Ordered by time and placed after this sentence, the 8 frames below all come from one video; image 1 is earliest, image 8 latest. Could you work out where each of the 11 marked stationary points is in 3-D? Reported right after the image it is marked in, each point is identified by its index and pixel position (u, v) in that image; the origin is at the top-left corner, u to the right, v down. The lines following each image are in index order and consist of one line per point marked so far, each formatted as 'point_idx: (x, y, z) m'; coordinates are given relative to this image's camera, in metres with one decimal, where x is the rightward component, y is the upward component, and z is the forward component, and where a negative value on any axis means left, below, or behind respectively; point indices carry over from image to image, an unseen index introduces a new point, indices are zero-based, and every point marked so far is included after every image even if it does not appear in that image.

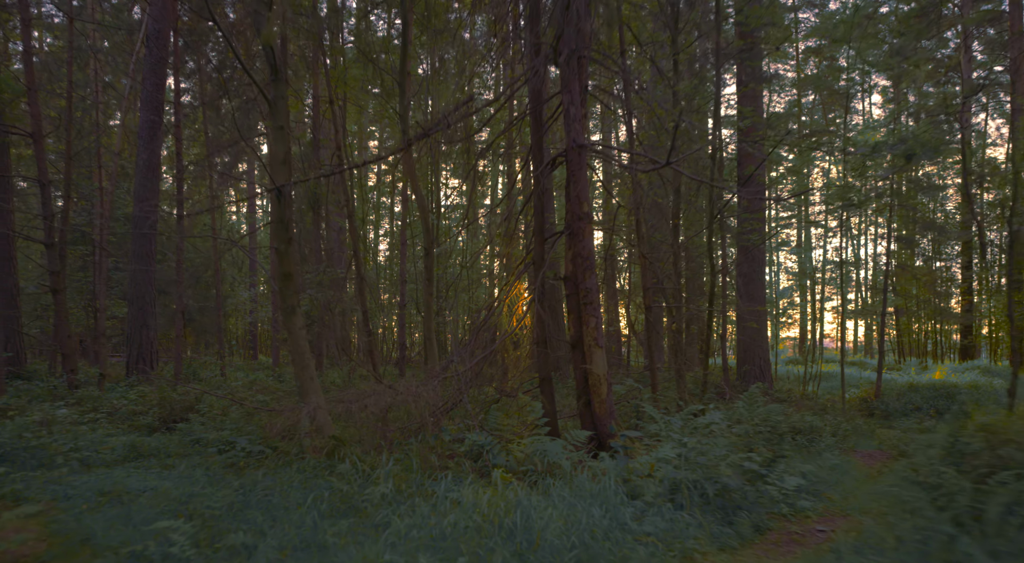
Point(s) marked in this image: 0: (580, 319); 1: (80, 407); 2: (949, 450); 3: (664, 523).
0: (+0.6, -0.3, +6.5) m
1: (-5.5, -1.6, +8.8) m
2: (+2.9, -1.1, +4.4) m
3: (+0.8, -1.3, +3.8) m
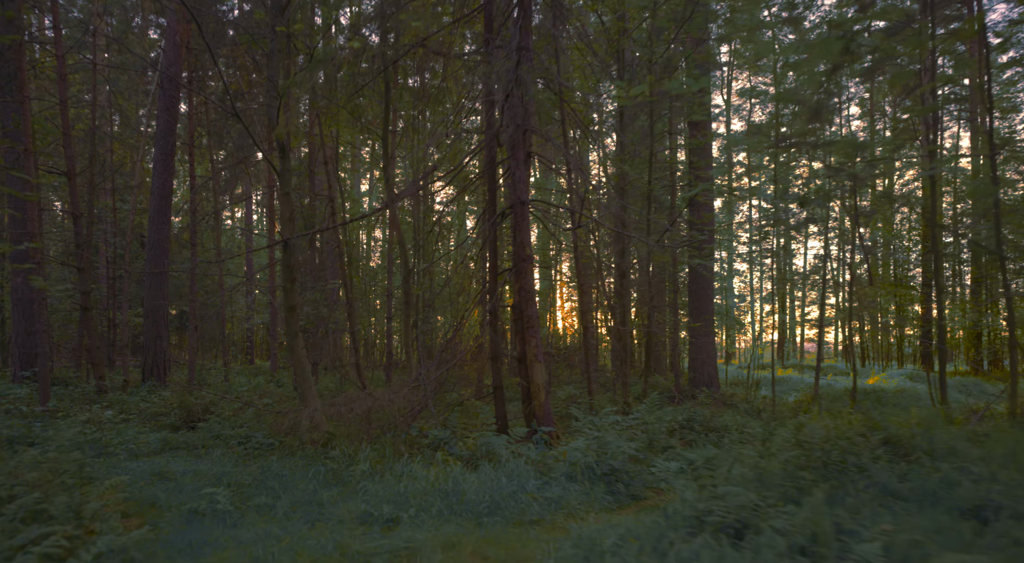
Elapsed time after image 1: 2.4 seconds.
0: (+0.1, -0.7, +8.2) m
1: (-6.1, -1.9, +10.4) m
2: (+2.4, -1.4, +6.0) m
3: (+0.3, -1.6, +5.4) m
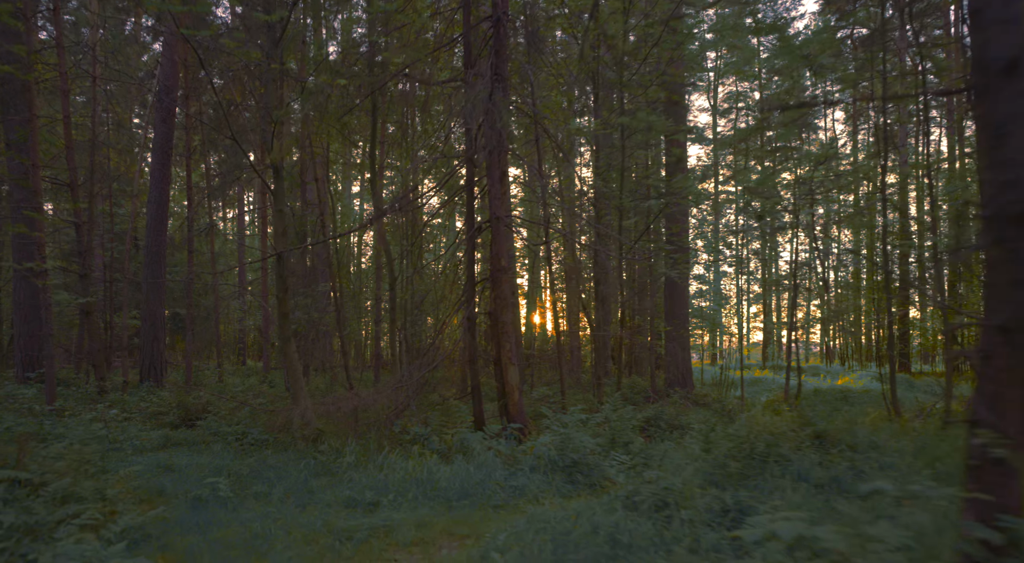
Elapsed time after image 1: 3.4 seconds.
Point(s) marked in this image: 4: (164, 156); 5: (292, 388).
0: (-0.2, -0.8, +8.9) m
1: (-6.4, -2.0, +11.0) m
2: (+2.1, -1.5, +6.8) m
3: (+0.1, -1.8, +6.1) m
4: (-7.9, +2.8, +15.4) m
5: (-3.0, -1.4, +9.2) m
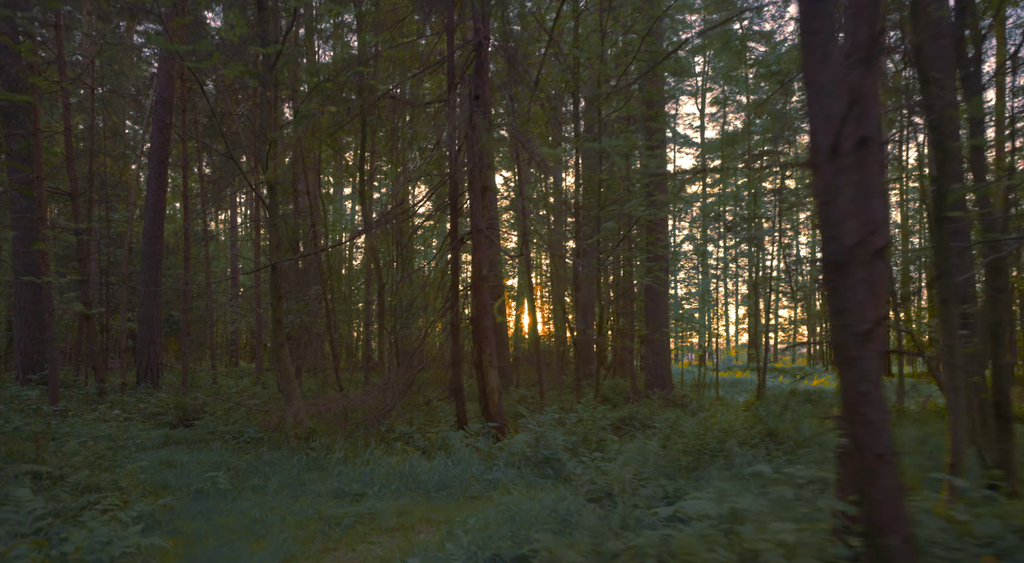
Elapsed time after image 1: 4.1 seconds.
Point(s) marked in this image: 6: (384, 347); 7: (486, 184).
0: (-0.5, -0.9, +9.4) m
1: (-6.7, -2.1, +11.5) m
2: (+1.8, -1.6, +7.4) m
3: (-0.2, -1.9, +6.7) m
4: (-8.2, +2.7, +15.9) m
5: (-3.2, -1.5, +9.7) m
6: (-2.3, -1.2, +12.5) m
7: (-0.4, +1.4, +9.6) m
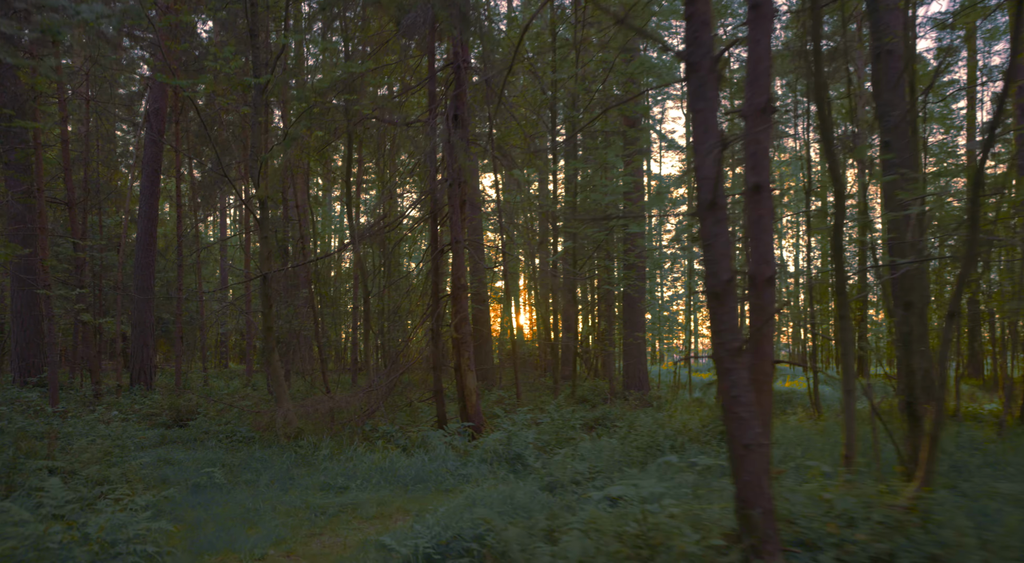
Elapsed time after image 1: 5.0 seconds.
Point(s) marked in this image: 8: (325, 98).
0: (-0.8, -1.0, +10.1) m
1: (-7.1, -2.3, +12.0) m
2: (+1.5, -1.7, +8.0) m
3: (-0.5, -2.0, +7.3) m
4: (-8.7, +2.6, +16.5) m
5: (-3.6, -1.7, +10.3) m
6: (-2.7, -1.3, +13.1) m
7: (-0.7, +1.3, +10.3) m
8: (-2.6, +2.6, +9.5) m
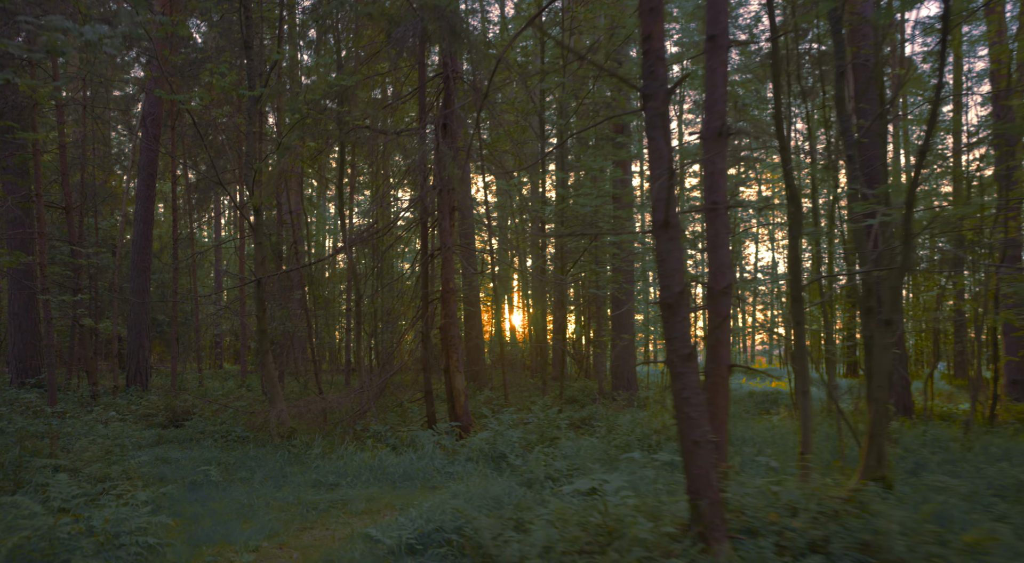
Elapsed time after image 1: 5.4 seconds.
0: (-1.0, -1.1, +10.4) m
1: (-7.3, -2.3, +12.3) m
2: (+1.3, -1.8, +8.3) m
3: (-0.7, -2.1, +7.6) m
4: (-8.9, +2.6, +16.7) m
5: (-3.8, -1.7, +10.6) m
6: (-2.9, -1.4, +13.4) m
7: (-0.9, +1.2, +10.6) m
8: (-2.8, +2.5, +9.8) m
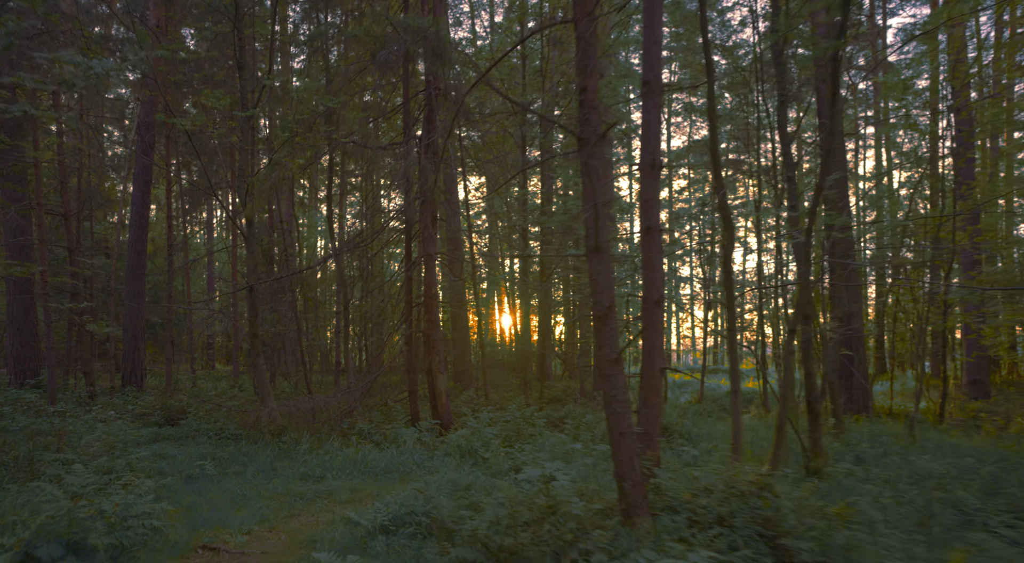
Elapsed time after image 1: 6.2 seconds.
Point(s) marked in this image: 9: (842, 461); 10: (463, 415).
0: (-1.3, -1.2, +11.0) m
1: (-7.6, -2.4, +12.8) m
2: (+1.0, -1.9, +9.0) m
3: (-1.0, -2.1, +8.2) m
4: (-9.3, +2.5, +17.2) m
5: (-4.1, -1.8, +11.2) m
6: (-3.3, -1.5, +14.0) m
7: (-1.2, +1.1, +11.2) m
8: (-3.1, +2.4, +10.4) m
9: (+3.4, -1.9, +7.0) m
10: (-0.8, -2.3, +11.6) m
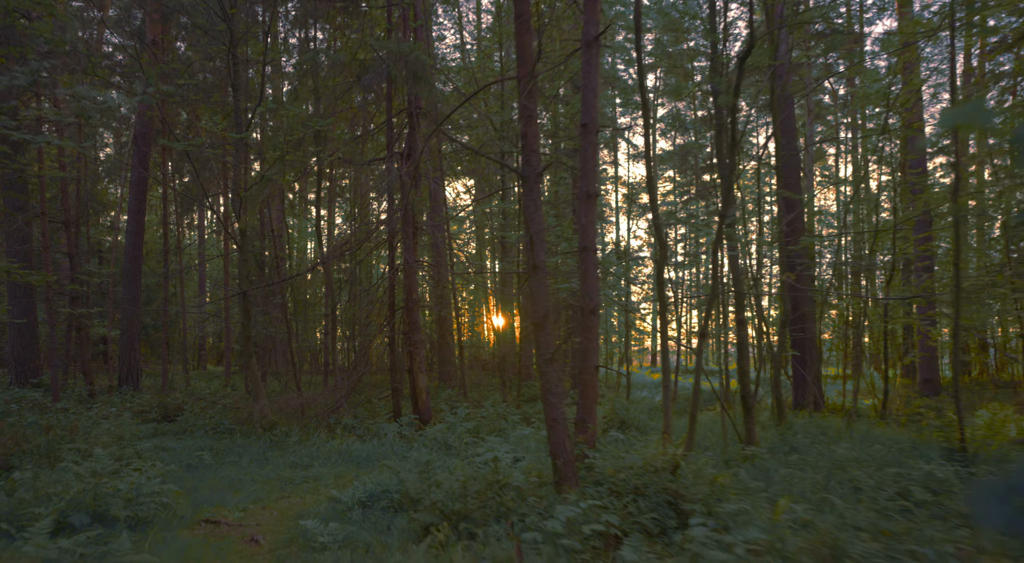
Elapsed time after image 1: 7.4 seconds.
0: (-1.8, -1.3, +11.8) m
1: (-8.1, -2.5, +13.6) m
2: (+0.6, -2.0, +9.8) m
3: (-1.4, -2.2, +9.1) m
4: (-9.8, +2.4, +17.9) m
5: (-4.5, -1.9, +11.9) m
6: (-3.8, -1.6, +14.8) m
7: (-1.7, +1.0, +12.0) m
8: (-3.5, +2.3, +11.2) m
9: (+3.0, -2.0, +7.9) m
10: (-1.3, -2.4, +12.4) m
